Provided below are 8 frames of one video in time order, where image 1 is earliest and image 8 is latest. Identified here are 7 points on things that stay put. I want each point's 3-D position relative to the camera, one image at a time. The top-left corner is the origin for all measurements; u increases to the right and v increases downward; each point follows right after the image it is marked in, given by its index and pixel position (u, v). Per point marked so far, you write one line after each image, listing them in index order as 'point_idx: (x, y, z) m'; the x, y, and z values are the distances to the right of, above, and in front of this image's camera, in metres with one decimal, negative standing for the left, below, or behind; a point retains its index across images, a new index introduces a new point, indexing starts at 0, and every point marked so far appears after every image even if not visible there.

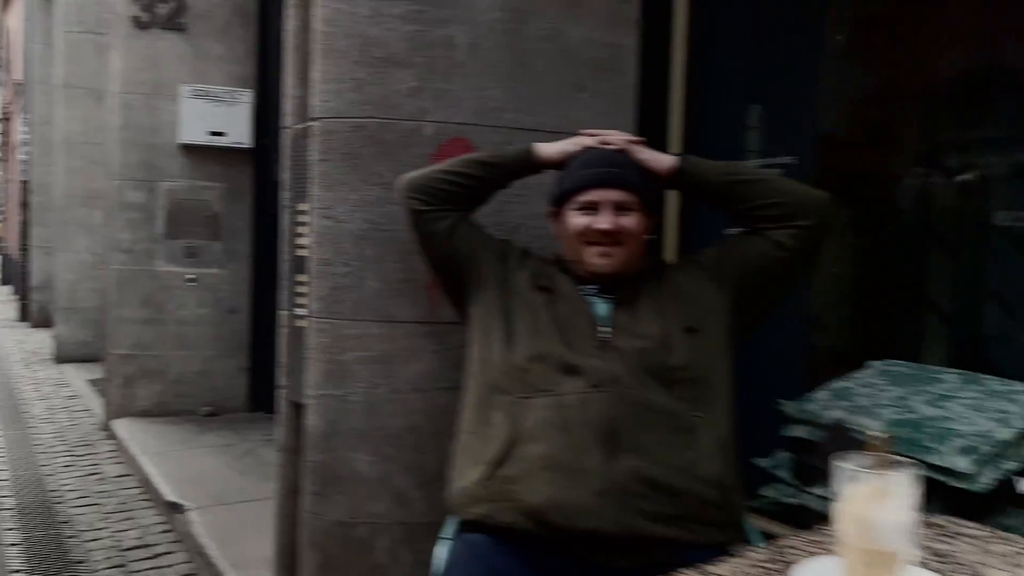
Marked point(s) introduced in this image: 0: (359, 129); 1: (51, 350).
0: (-0.4, +0.4, +2.2) m
1: (-4.8, -0.6, +8.9) m
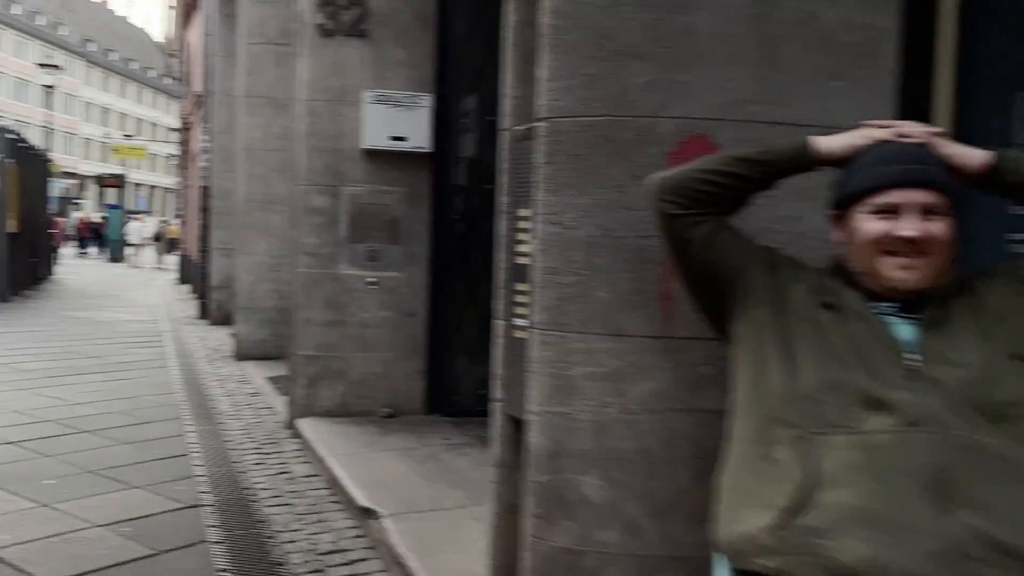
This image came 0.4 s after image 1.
0: (+0.2, +0.4, +2.0) m
1: (-3.1, -0.6, +9.3) m
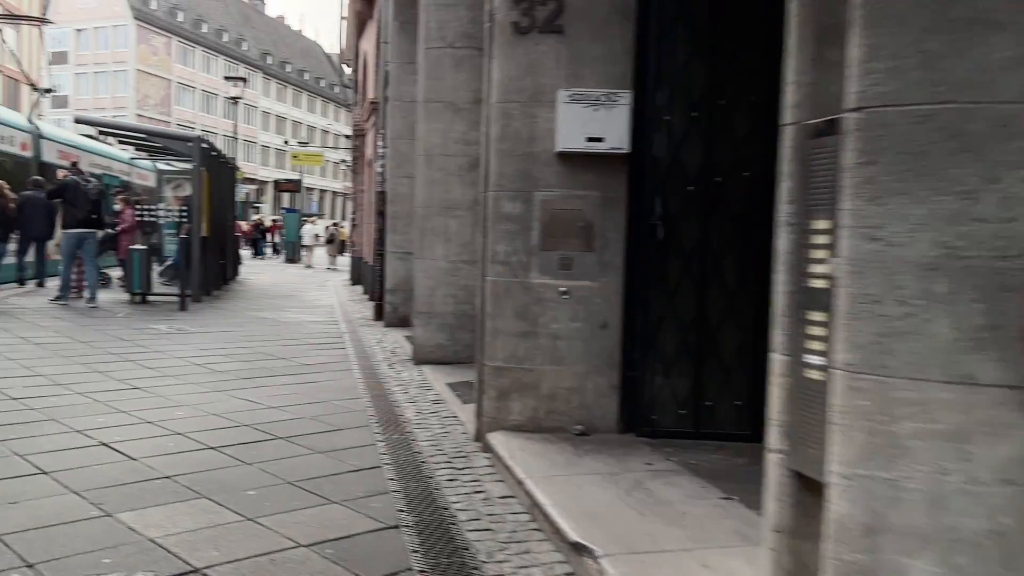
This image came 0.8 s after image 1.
0: (+0.8, +0.3, +1.6) m
1: (-1.1, -0.7, +9.4) m
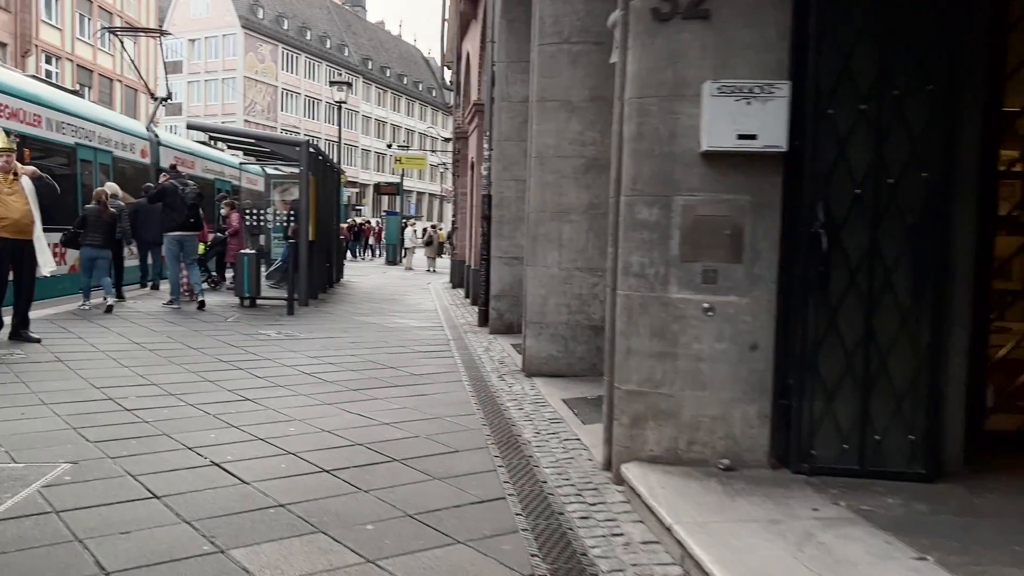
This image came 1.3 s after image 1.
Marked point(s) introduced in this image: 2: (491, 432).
0: (+1.1, +0.2, +1.0) m
1: (+0.1, -0.8, +9.0) m
2: (-0.1, -1.0, +5.9) m
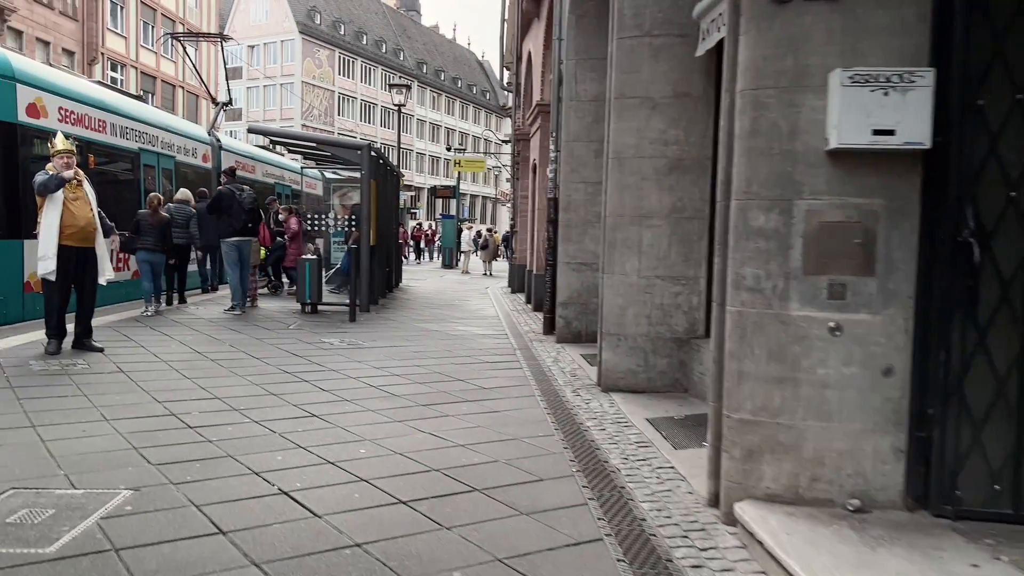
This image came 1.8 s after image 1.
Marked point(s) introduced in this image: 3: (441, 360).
0: (+1.4, +0.2, +0.5) m
1: (+0.8, -0.9, +8.5) m
2: (+0.4, -1.1, +5.4) m
3: (-0.8, -0.8, +9.4) m
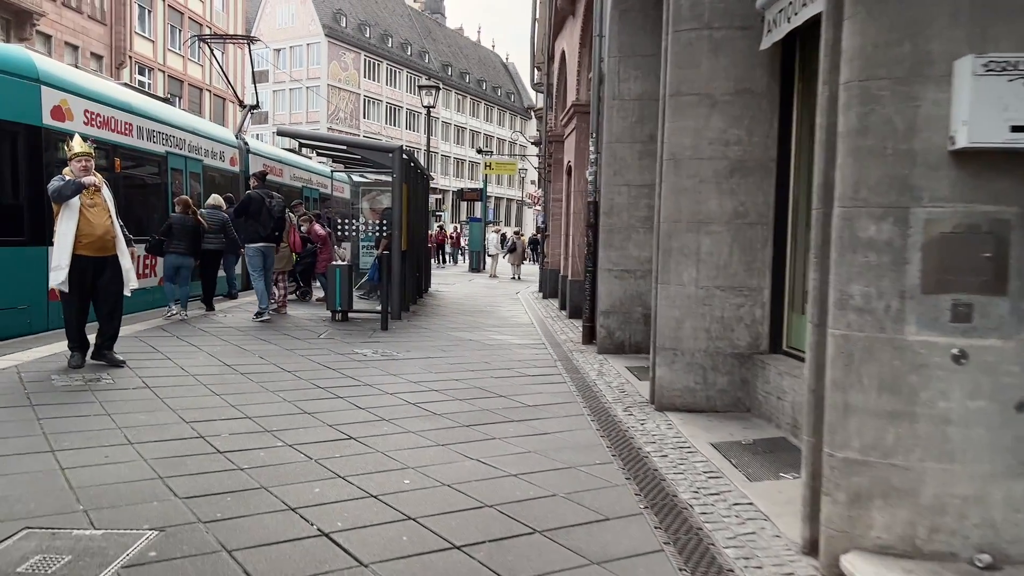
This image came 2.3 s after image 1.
0: (+1.6, +0.1, 0.0) m
1: (+1.2, -1.0, +8.0) m
2: (+0.7, -1.2, +4.9) m
3: (-0.3, -0.9, +8.9) m
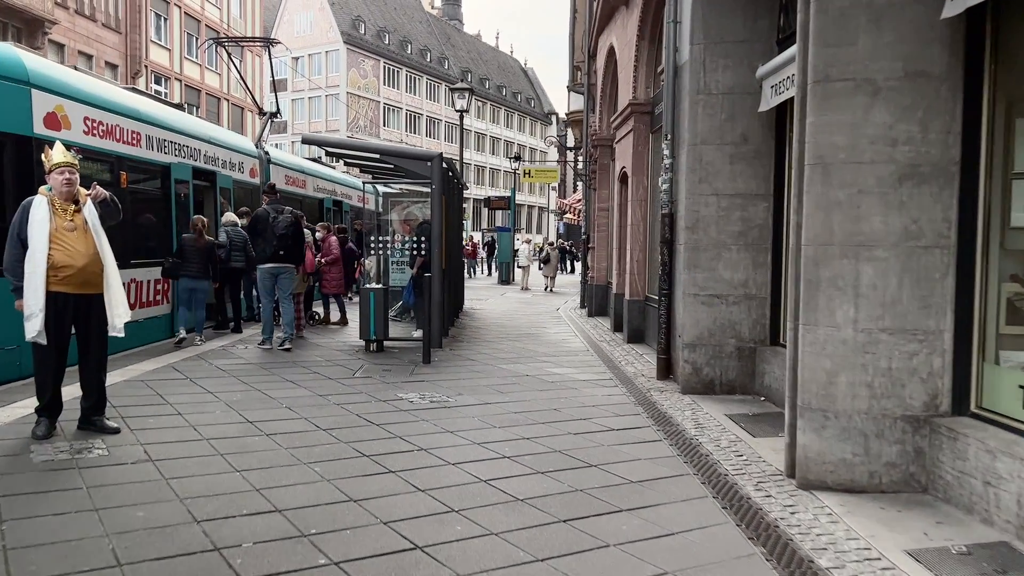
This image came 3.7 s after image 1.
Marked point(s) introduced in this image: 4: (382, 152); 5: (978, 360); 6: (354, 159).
0: (+2.1, -0.1, -1.6) m
1: (+1.9, -1.2, +6.4) m
2: (+1.3, -1.4, +3.3) m
3: (+0.4, -1.2, +7.4) m
4: (-1.7, +1.8, +11.5) m
5: (+2.8, -0.4, +5.2) m
6: (-2.3, +1.9, +12.5) m
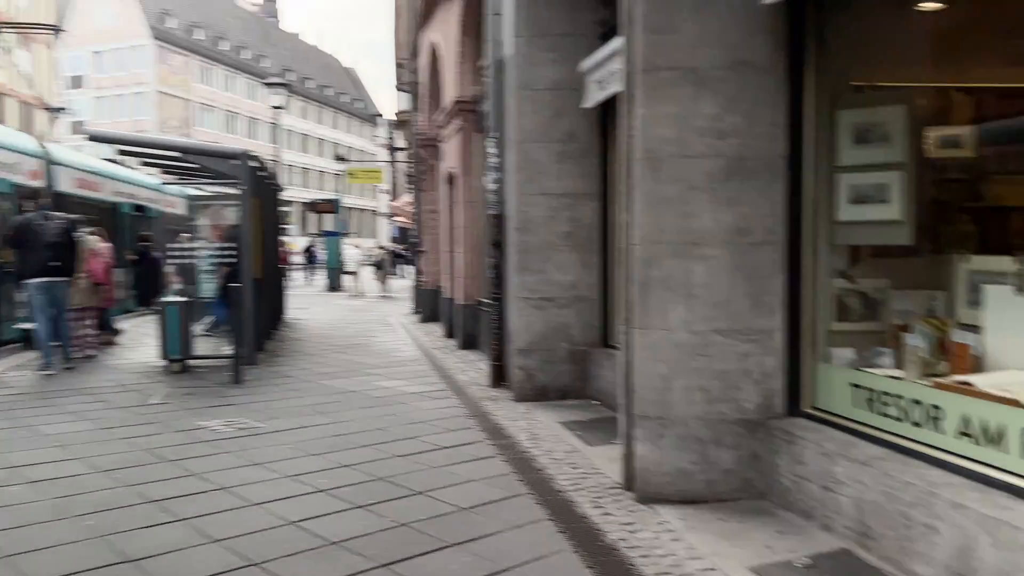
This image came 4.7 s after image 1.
0: (+2.3, -0.1, -1.7) m
1: (+0.6, -1.2, +6.0) m
2: (+0.7, -1.4, +2.9) m
3: (-1.1, -1.3, +6.7) m
4: (-4.0, +1.7, +10.4) m
5: (+1.8, -0.4, +5.0) m
6: (-4.8, +1.7, +11.3) m
